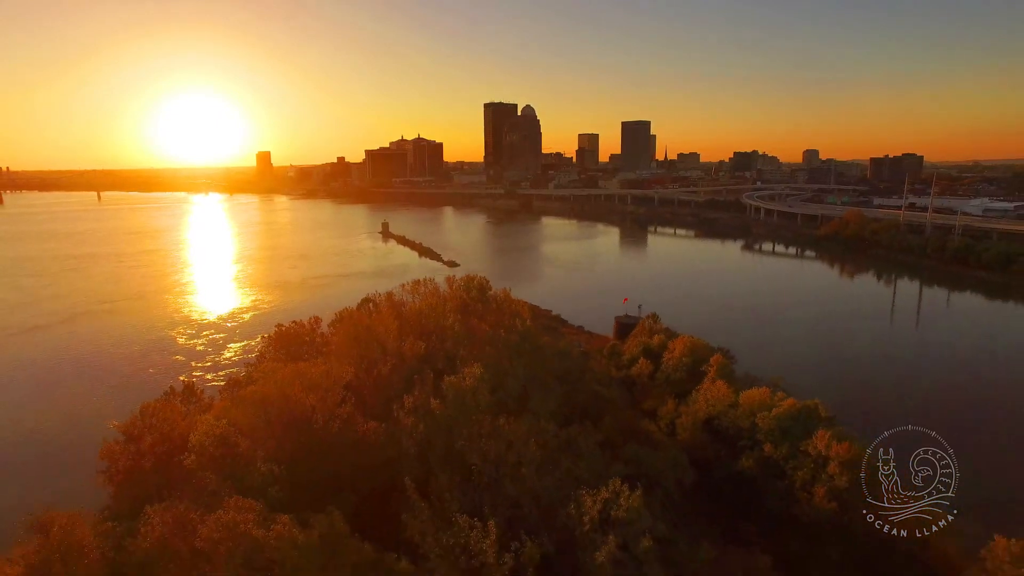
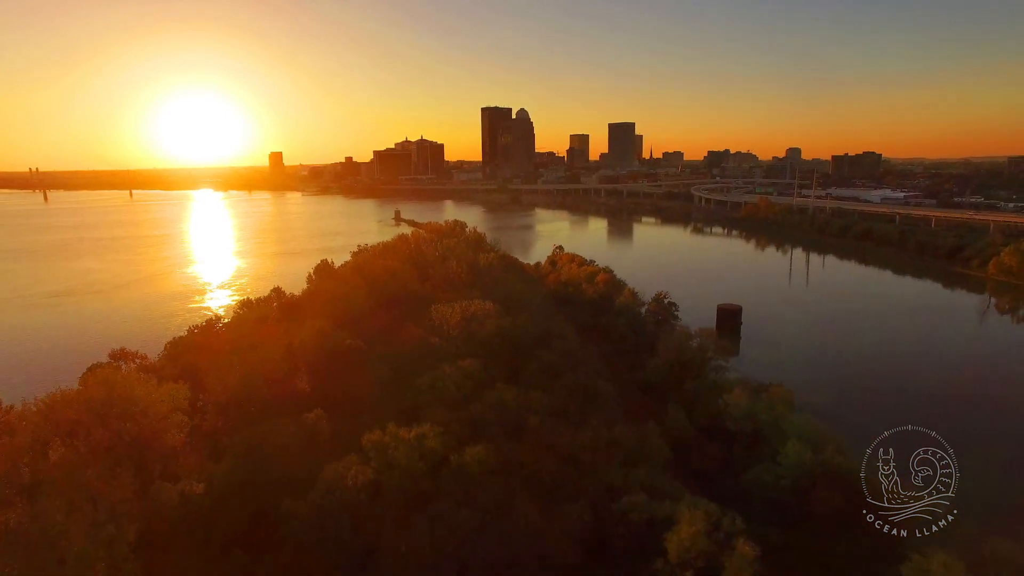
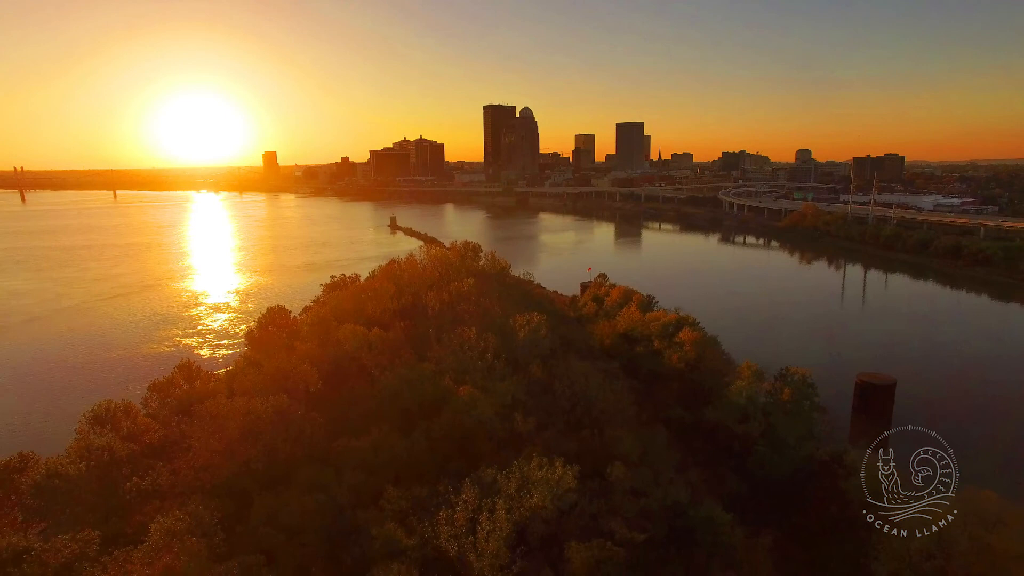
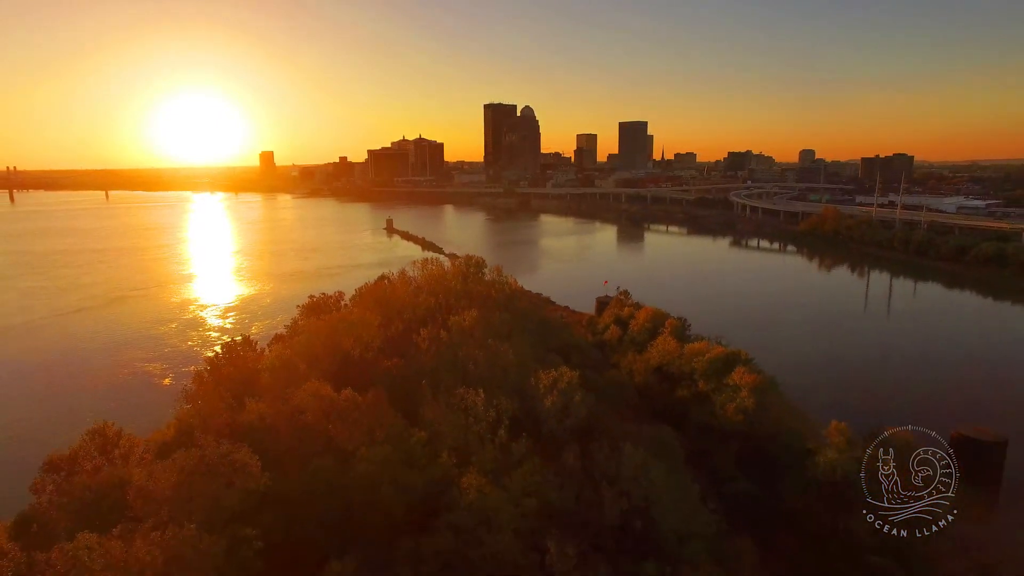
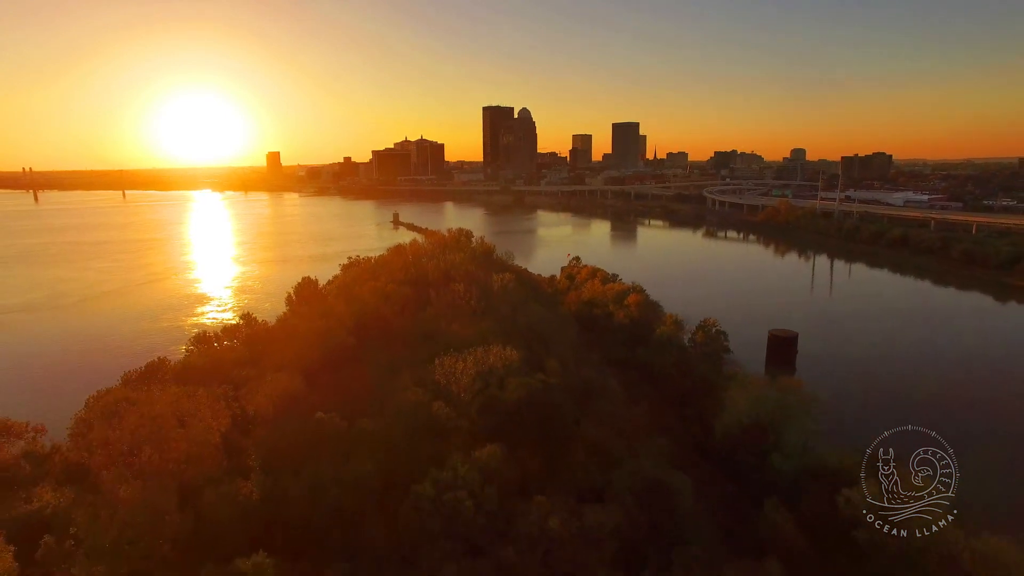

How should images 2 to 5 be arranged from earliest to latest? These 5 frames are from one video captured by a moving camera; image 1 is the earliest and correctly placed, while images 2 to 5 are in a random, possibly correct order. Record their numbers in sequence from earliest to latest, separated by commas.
4, 3, 5, 2
